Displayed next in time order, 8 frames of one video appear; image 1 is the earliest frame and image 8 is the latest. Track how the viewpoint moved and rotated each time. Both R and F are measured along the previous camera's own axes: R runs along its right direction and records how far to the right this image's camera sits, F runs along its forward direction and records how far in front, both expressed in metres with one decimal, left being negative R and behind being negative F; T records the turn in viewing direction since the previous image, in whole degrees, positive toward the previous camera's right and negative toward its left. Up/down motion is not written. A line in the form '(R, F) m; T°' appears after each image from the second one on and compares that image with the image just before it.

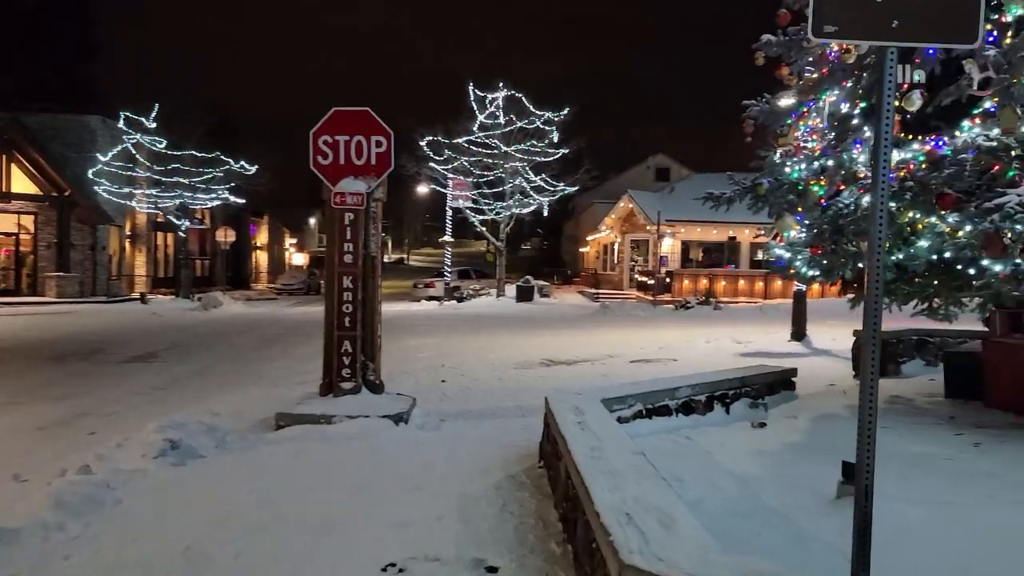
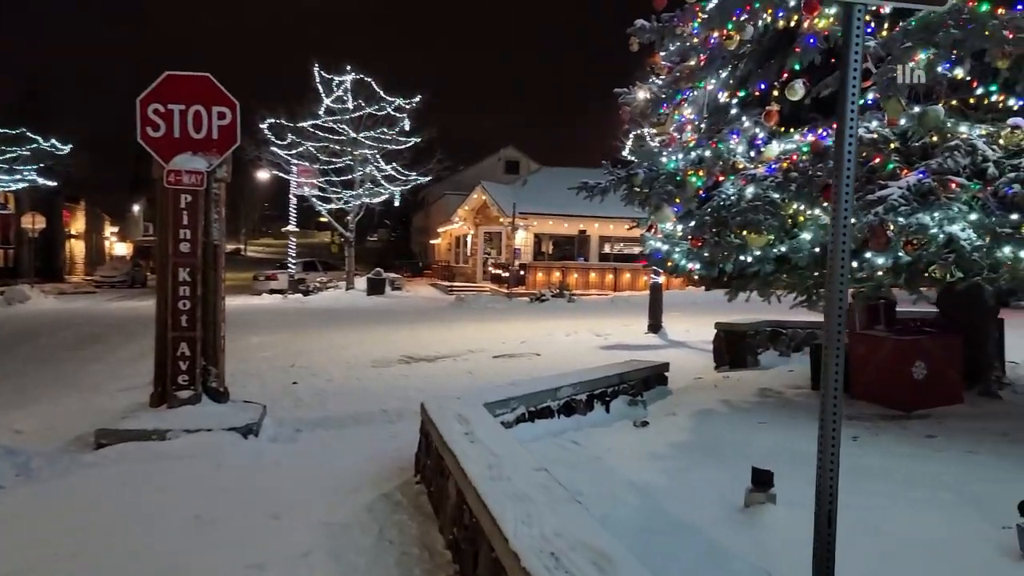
(-0.2, +0.6) m; +11°
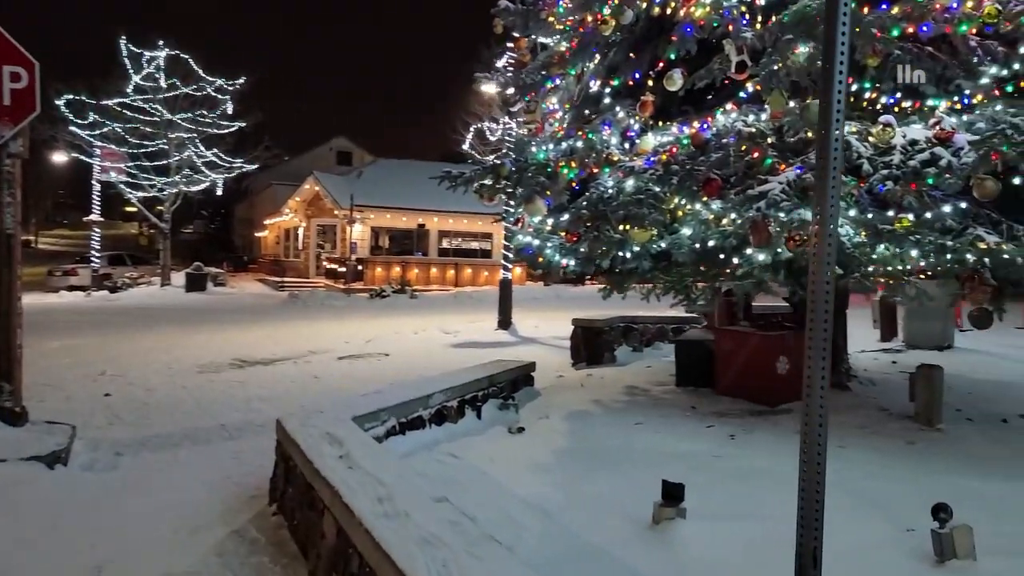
(-0.3, +0.6) m; +12°
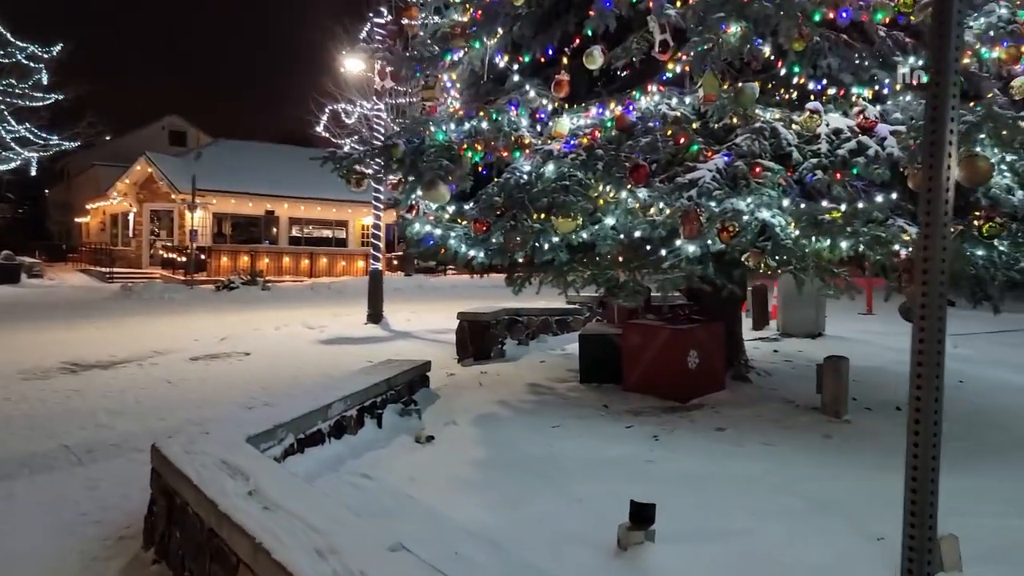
(-0.4, +0.6) m; +11°
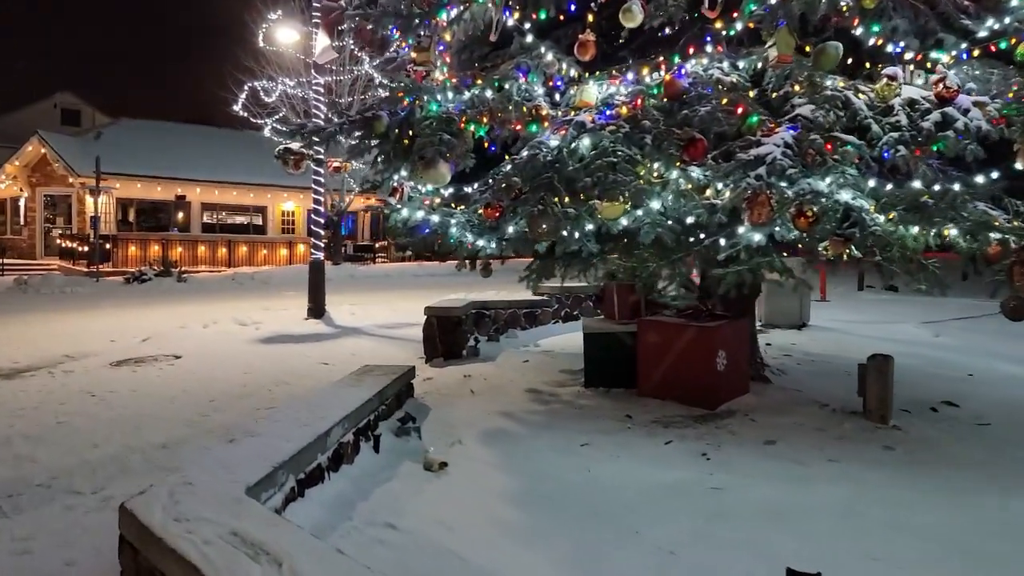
(-0.7, +0.9) m; +6°
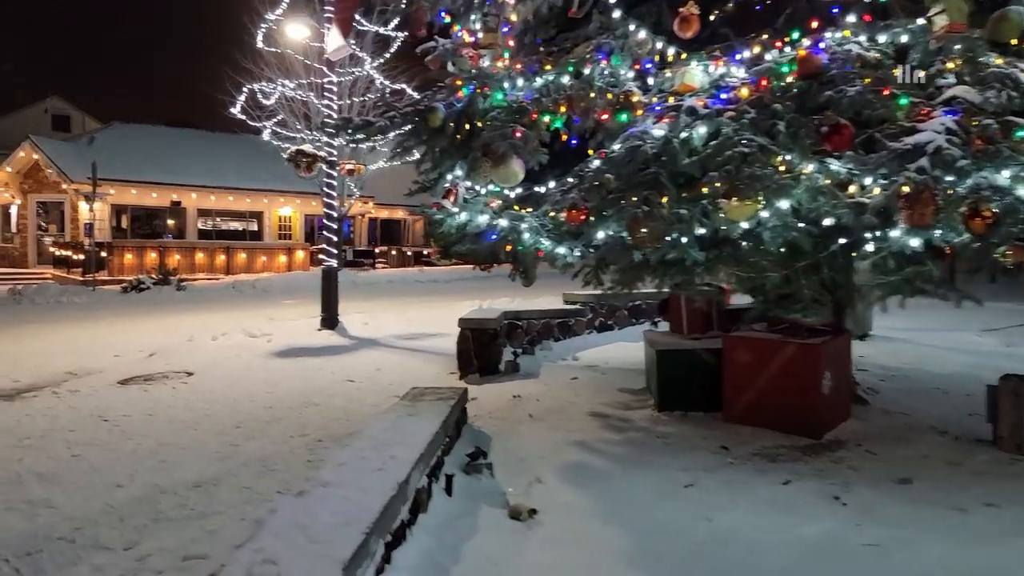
(-0.5, +0.7) m; +1°
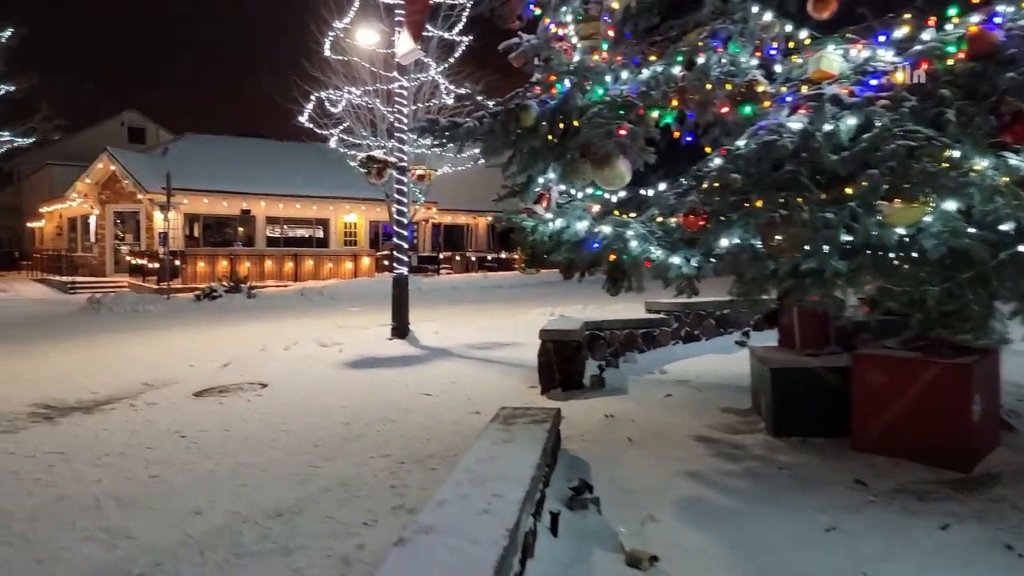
(-0.3, +0.4) m; -4°
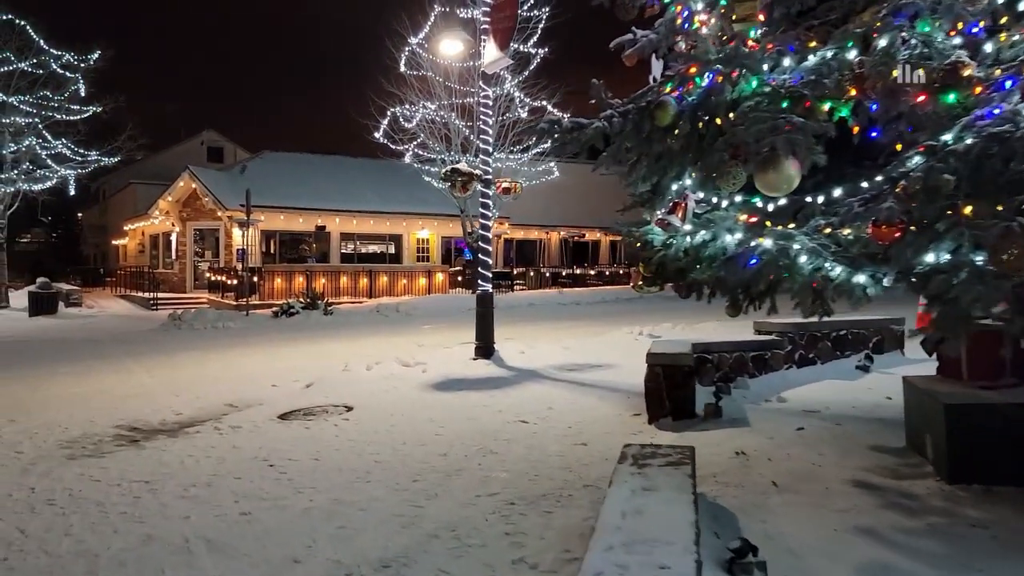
(-0.4, +0.6) m; -5°
